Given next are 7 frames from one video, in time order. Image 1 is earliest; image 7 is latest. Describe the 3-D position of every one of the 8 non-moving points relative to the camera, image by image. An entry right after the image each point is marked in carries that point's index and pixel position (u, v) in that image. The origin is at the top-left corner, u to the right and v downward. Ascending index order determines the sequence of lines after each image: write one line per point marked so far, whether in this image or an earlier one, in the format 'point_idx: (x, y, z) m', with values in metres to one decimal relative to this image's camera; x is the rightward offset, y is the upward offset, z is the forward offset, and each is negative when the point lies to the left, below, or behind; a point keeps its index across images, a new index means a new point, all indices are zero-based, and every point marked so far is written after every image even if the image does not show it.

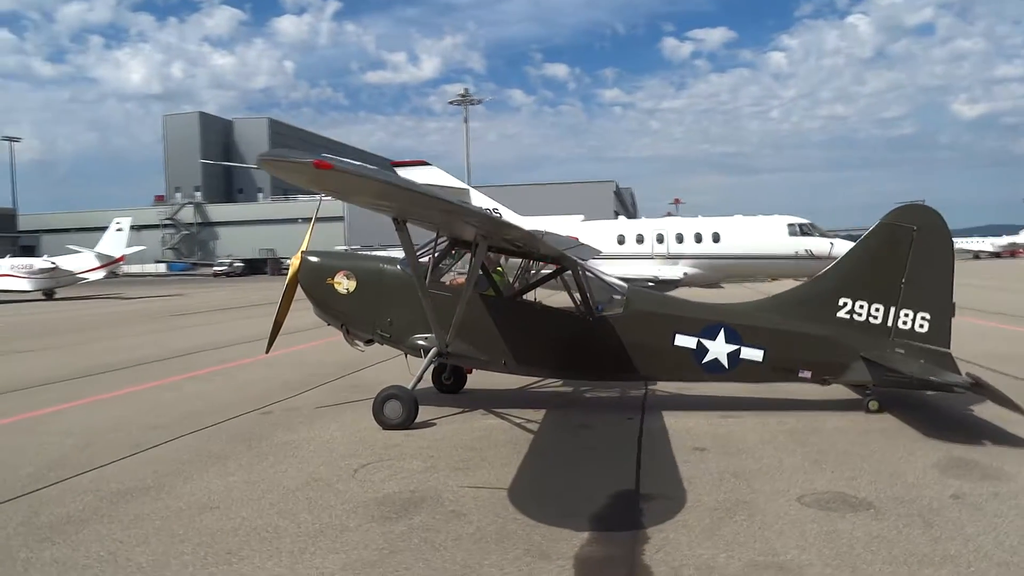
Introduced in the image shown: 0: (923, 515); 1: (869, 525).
0: (+1.9, -1.0, +3.6) m
1: (+1.6, -1.0, +3.5) m
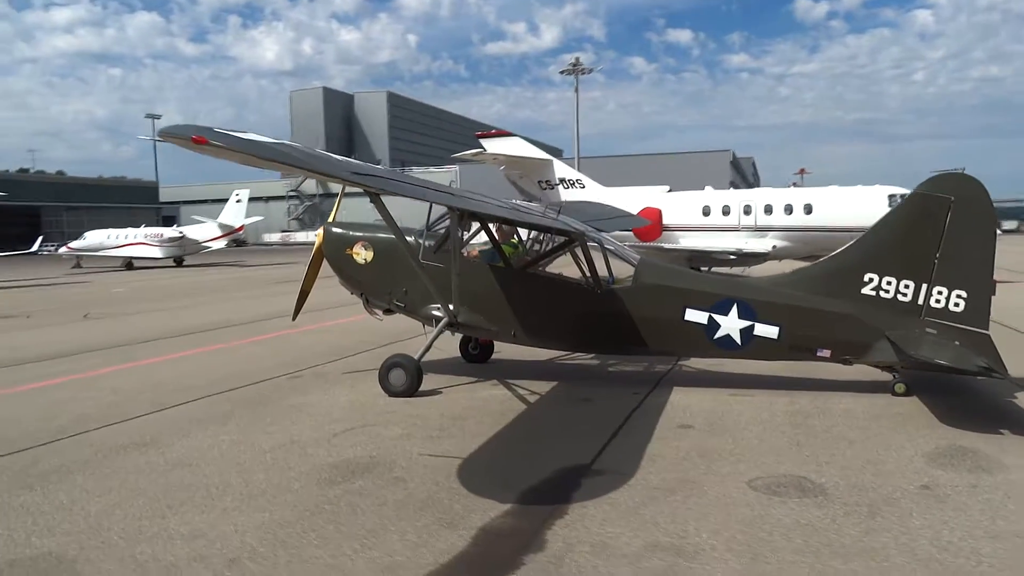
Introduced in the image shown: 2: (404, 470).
0: (+1.5, -0.9, +3.4) m
1: (+1.2, -0.9, +3.3) m
2: (-0.5, -0.9, +4.0) m
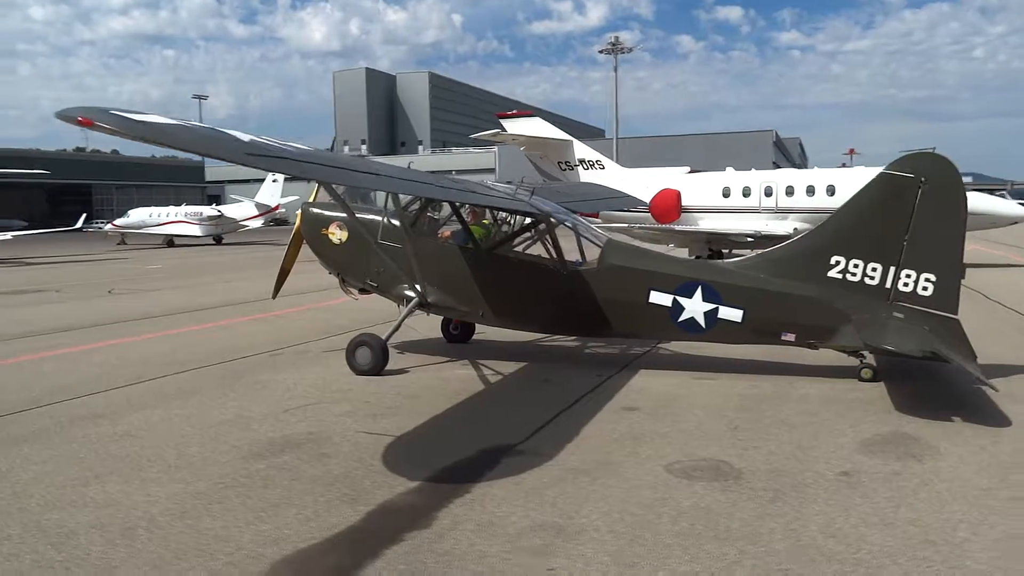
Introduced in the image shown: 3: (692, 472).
0: (+1.1, -0.8, +3.4) m
1: (+0.8, -0.9, +3.3) m
2: (-0.9, -0.8, +4.1) m
3: (+0.8, -0.8, +3.6) m
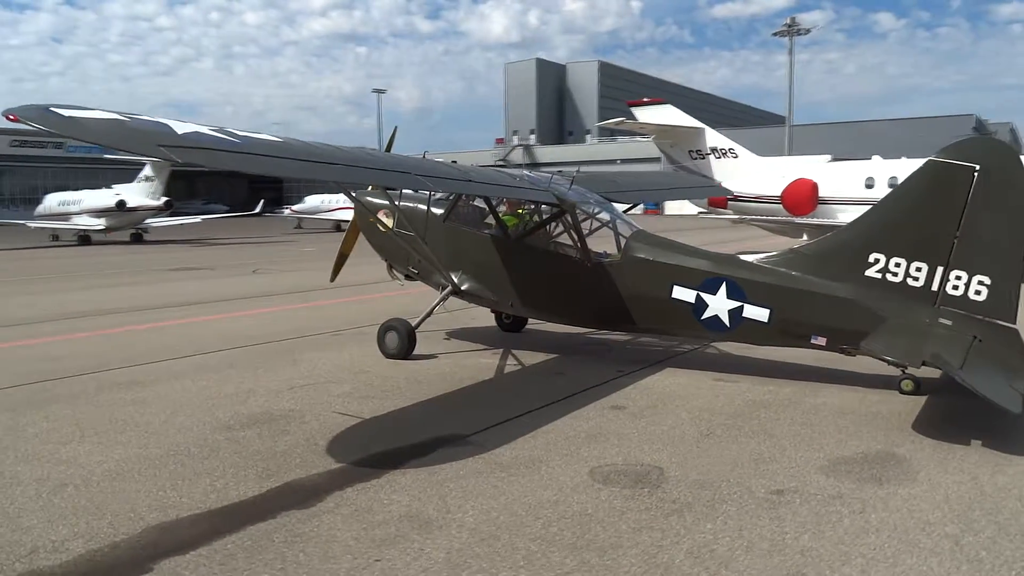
0: (+0.7, -0.8, +3.1) m
1: (+0.4, -0.8, +3.2) m
2: (-1.1, -0.7, +4.3) m
3: (+0.4, -0.8, +3.4) m
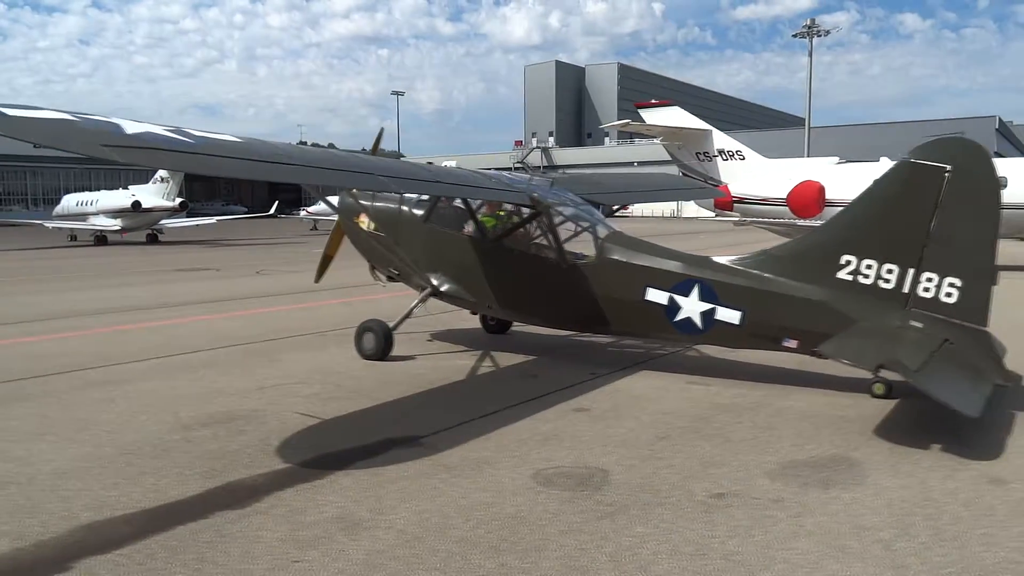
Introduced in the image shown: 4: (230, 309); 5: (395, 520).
0: (+0.5, -0.8, +3.1) m
1: (+0.1, -0.8, +3.1) m
2: (-1.4, -0.7, +4.3) m
3: (+0.2, -0.8, +3.4) m
4: (-3.4, -0.3, +9.8) m
5: (-0.4, -0.9, +3.0) m
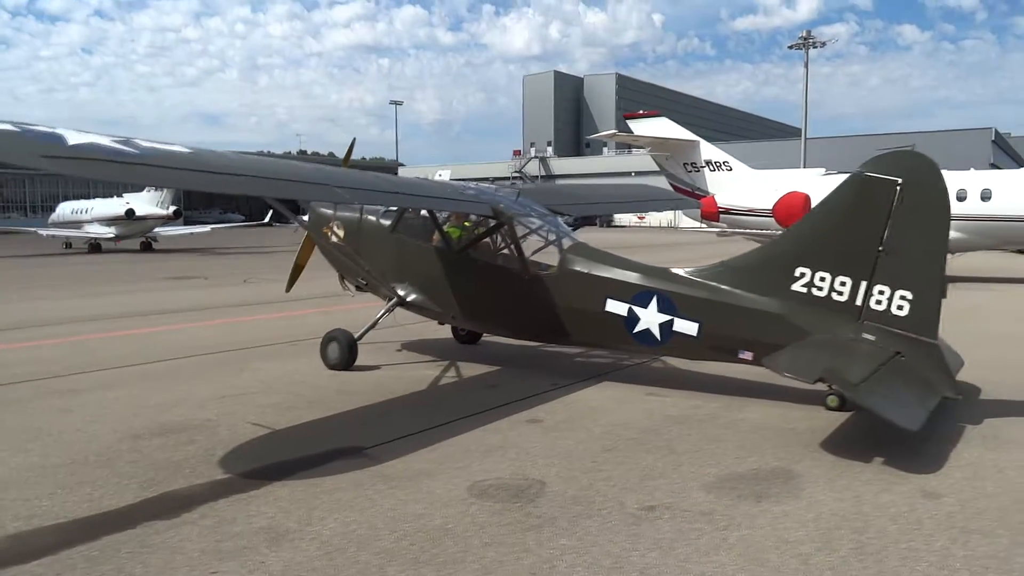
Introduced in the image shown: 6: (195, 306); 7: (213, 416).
0: (+0.2, -0.9, +3.1) m
1: (-0.1, -0.9, +3.1) m
2: (-1.6, -0.8, +4.3) m
3: (-0.1, -0.9, +3.4) m
4: (-3.7, -0.4, +9.8) m
5: (-0.7, -0.9, +3.0) m
6: (-4.5, -0.3, +11.4) m
7: (-1.8, -0.8, +4.7) m
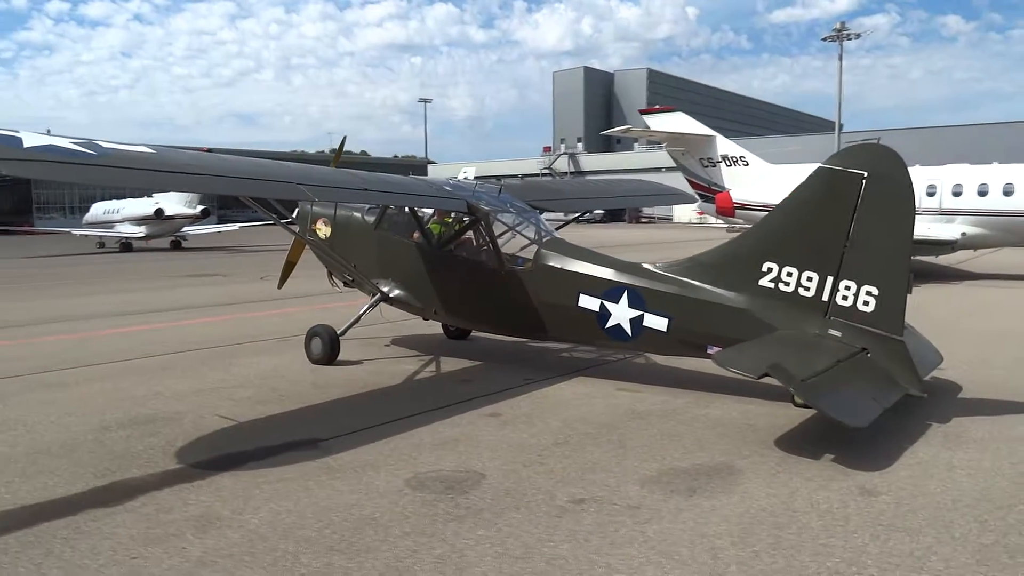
0: (-0.1, -0.9, +3.2) m
1: (-0.4, -0.9, +3.2) m
2: (-1.9, -0.8, +4.4) m
3: (-0.4, -0.8, +3.5) m
4: (-3.7, -0.3, +10.0) m
5: (-1.0, -0.9, +3.1) m
6: (-4.4, -0.2, +11.6) m
7: (-2.0, -0.7, +4.9) m
